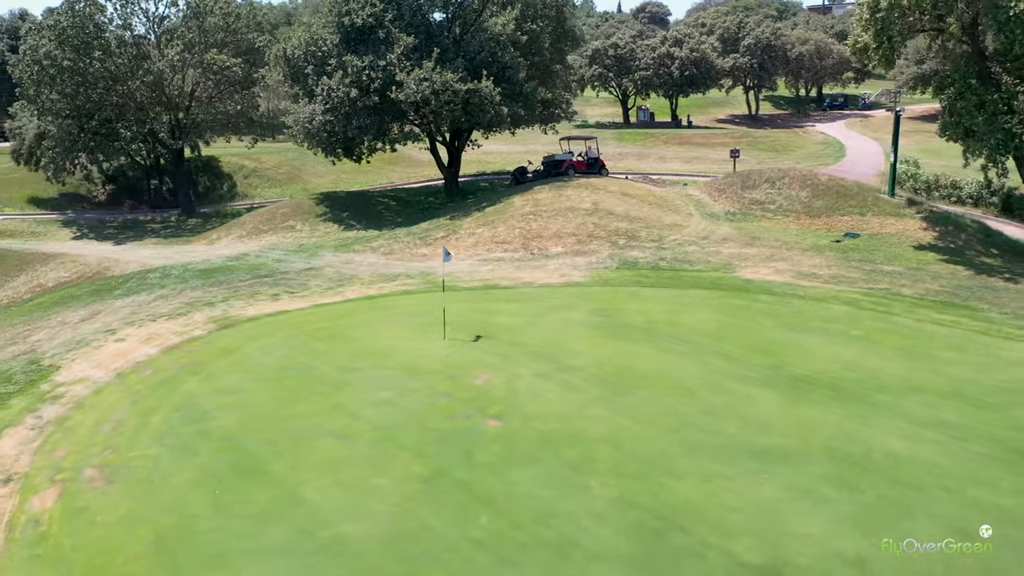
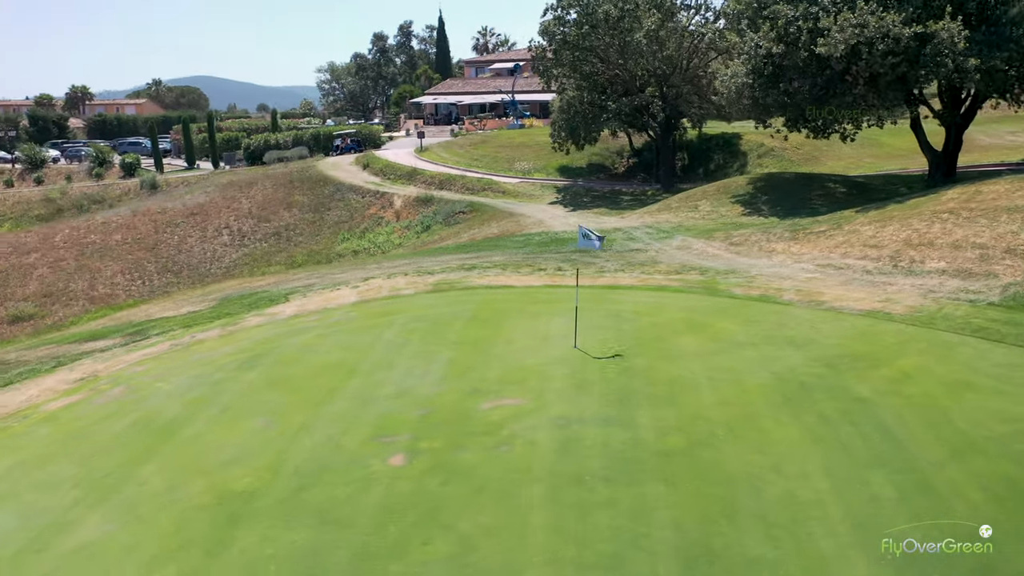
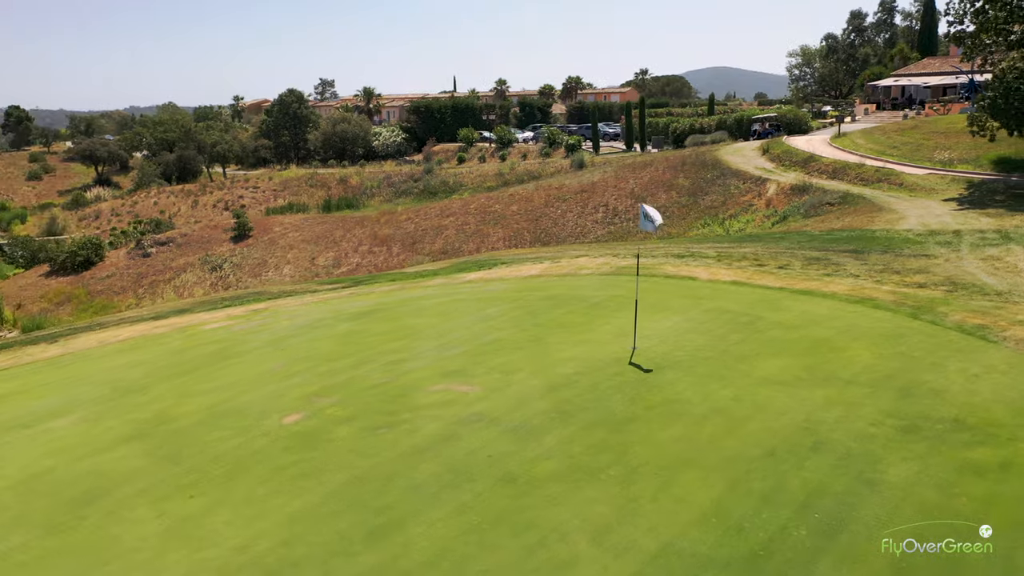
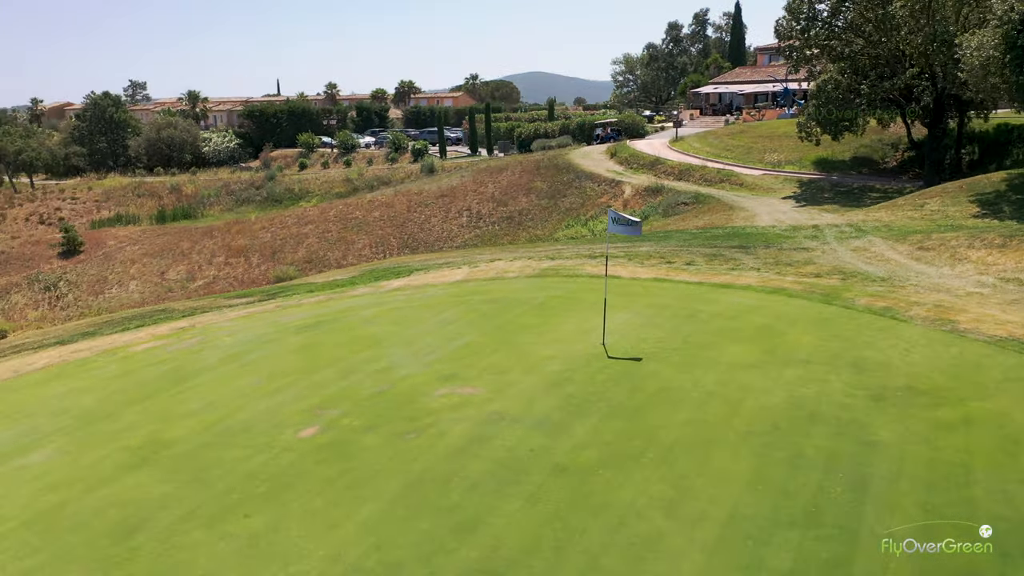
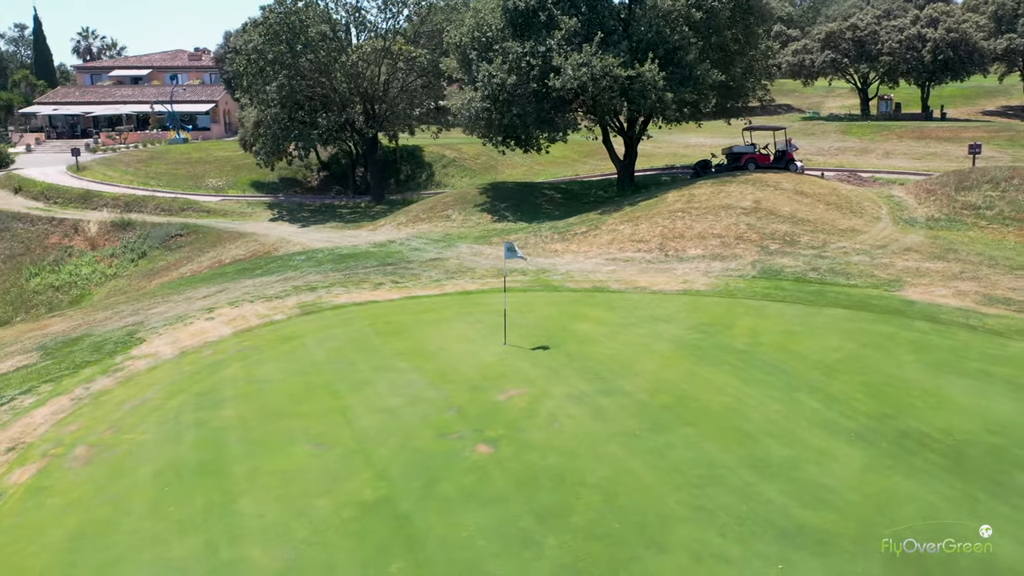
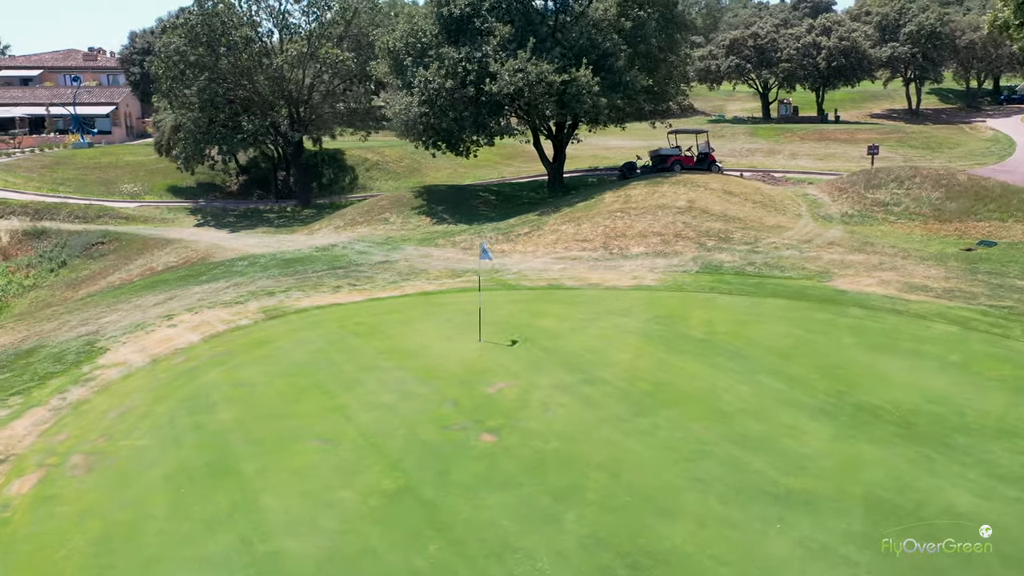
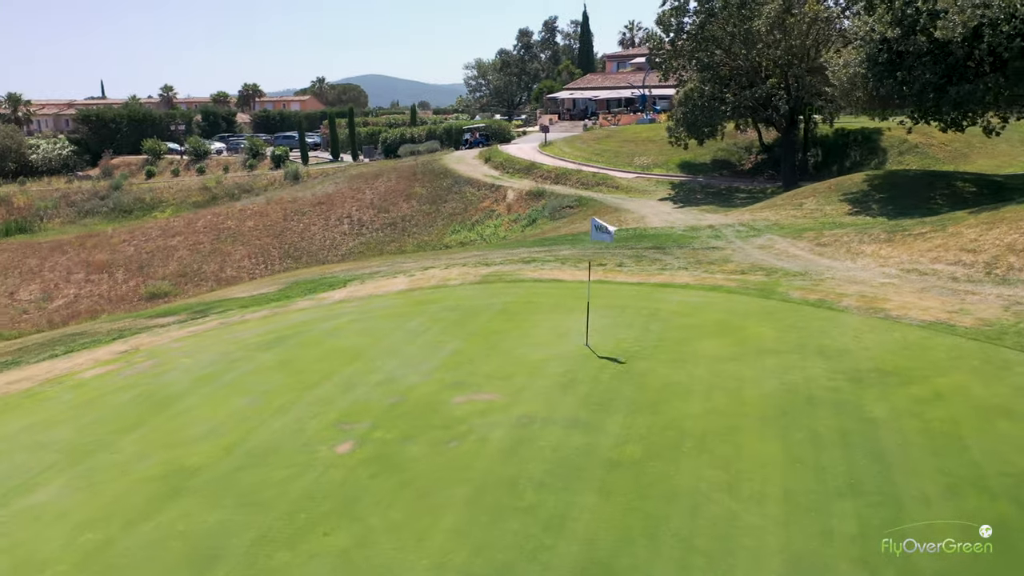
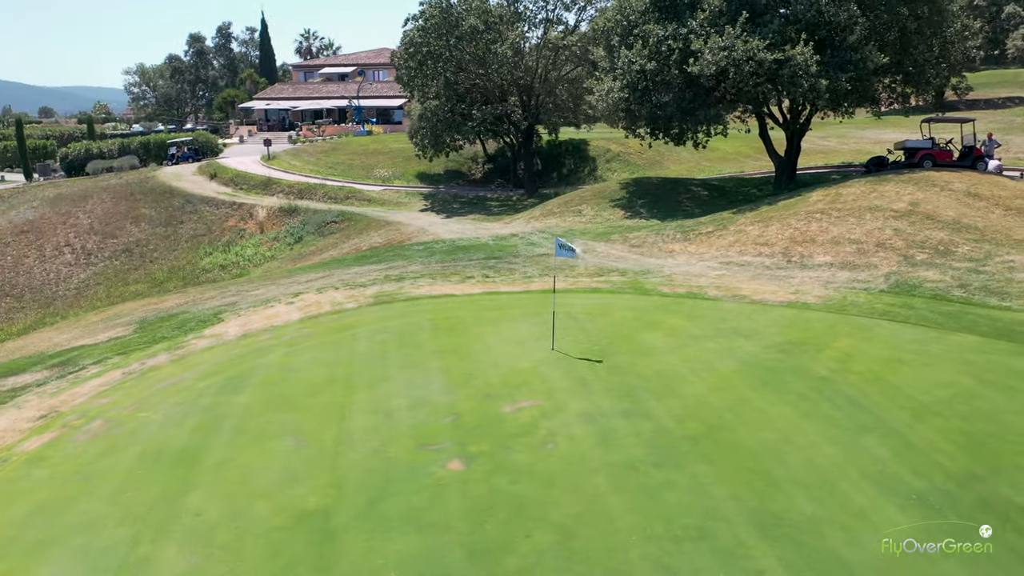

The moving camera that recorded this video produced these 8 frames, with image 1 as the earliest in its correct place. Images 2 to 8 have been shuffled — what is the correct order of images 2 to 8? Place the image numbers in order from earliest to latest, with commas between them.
6, 5, 8, 2, 7, 4, 3
